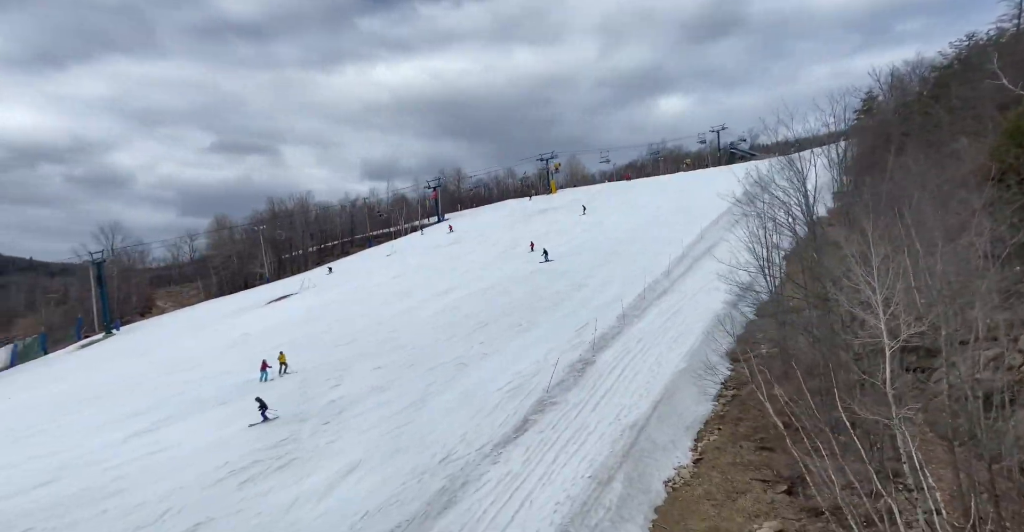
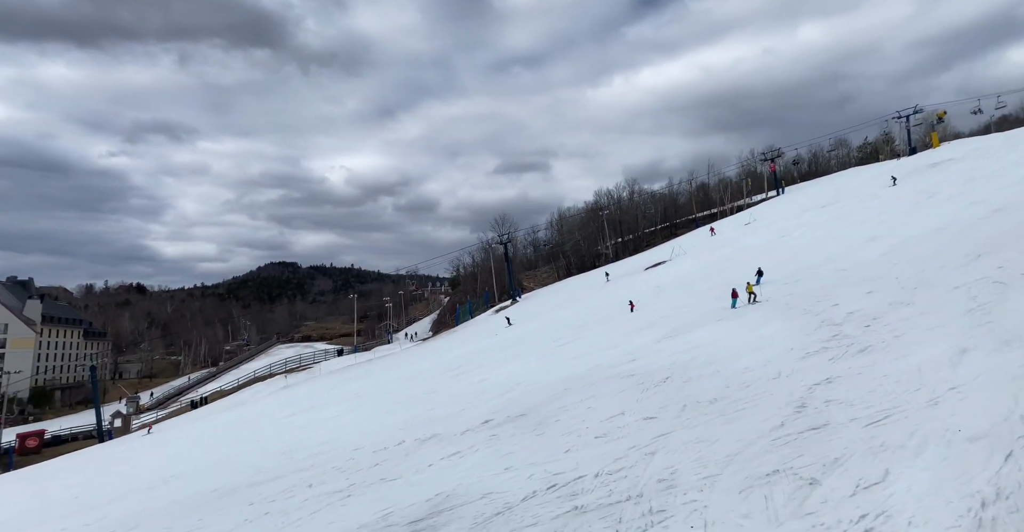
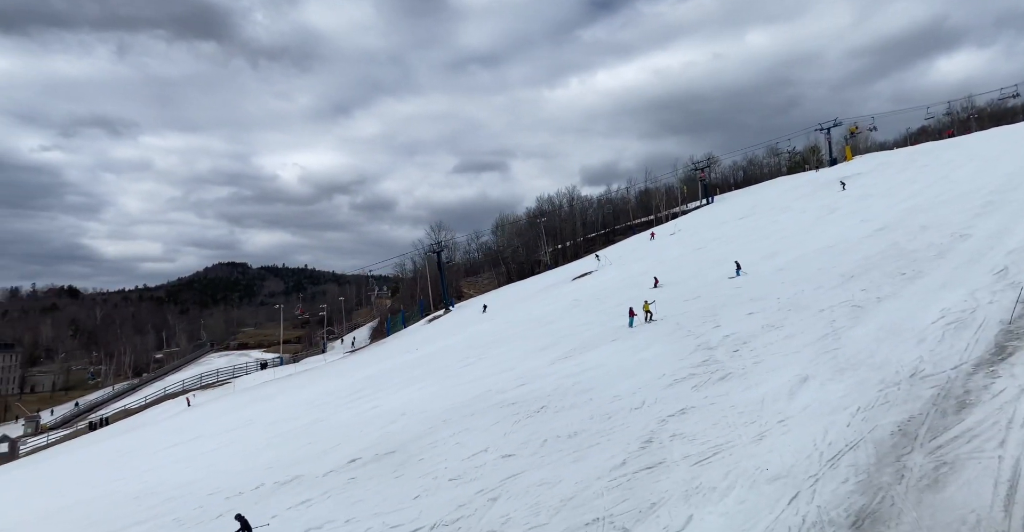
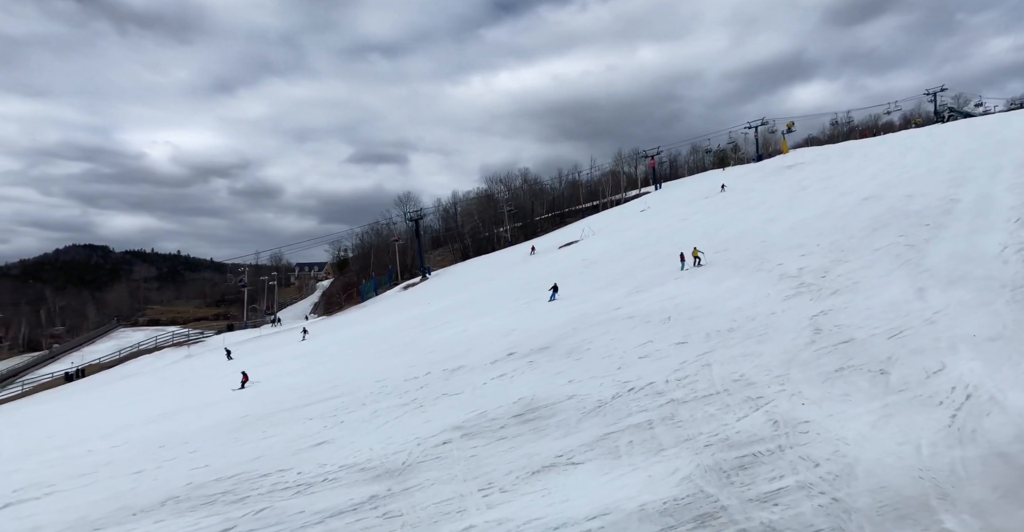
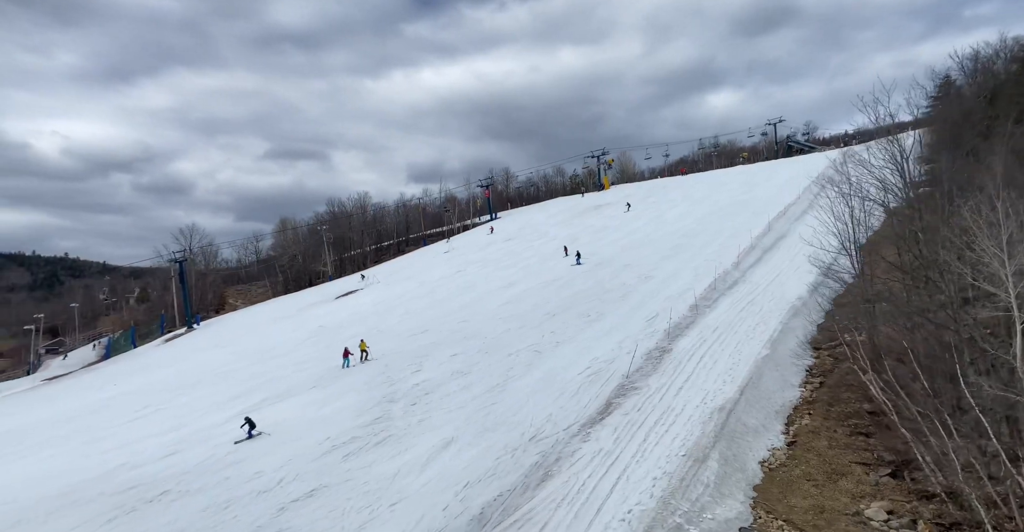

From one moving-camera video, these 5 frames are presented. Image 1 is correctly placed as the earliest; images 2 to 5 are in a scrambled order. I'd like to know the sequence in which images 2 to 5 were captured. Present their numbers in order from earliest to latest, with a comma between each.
5, 3, 2, 4
